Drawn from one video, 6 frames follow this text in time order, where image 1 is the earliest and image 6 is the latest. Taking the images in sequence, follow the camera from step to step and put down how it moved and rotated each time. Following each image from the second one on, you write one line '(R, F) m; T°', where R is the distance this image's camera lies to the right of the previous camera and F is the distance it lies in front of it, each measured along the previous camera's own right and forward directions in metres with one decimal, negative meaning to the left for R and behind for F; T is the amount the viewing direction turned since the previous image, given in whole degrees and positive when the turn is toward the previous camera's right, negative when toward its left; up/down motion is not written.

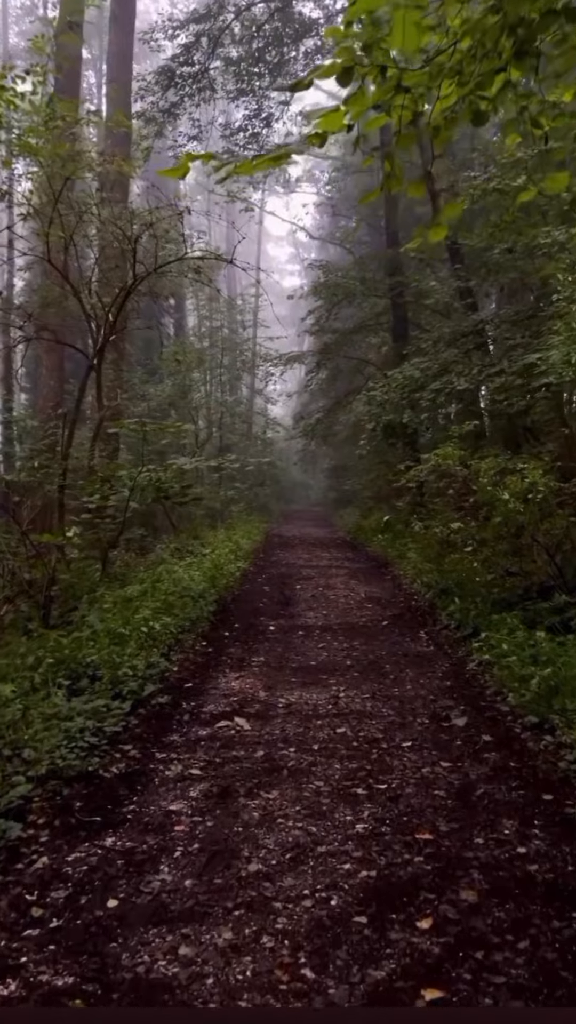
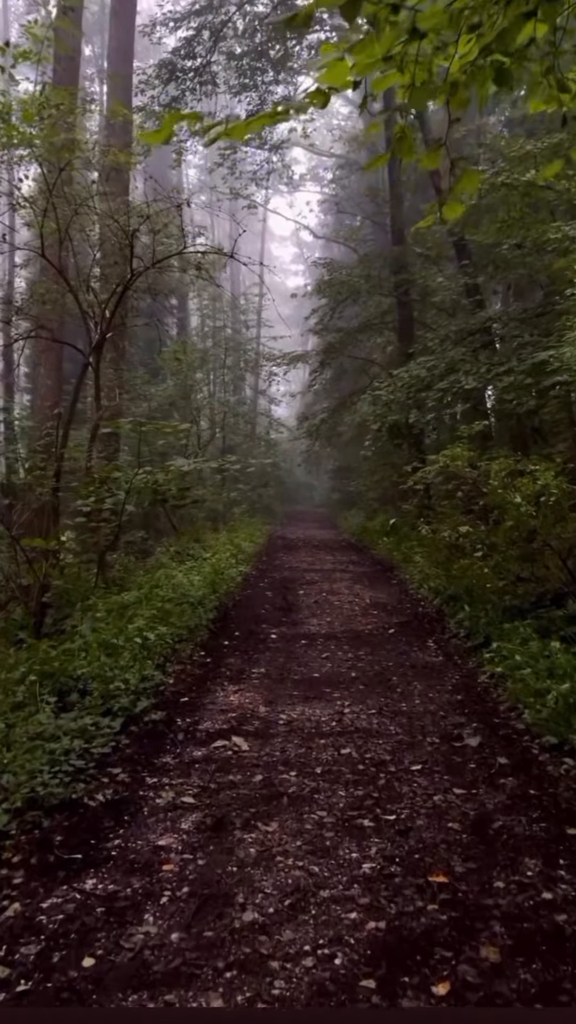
(0.0, +0.3) m; 0°
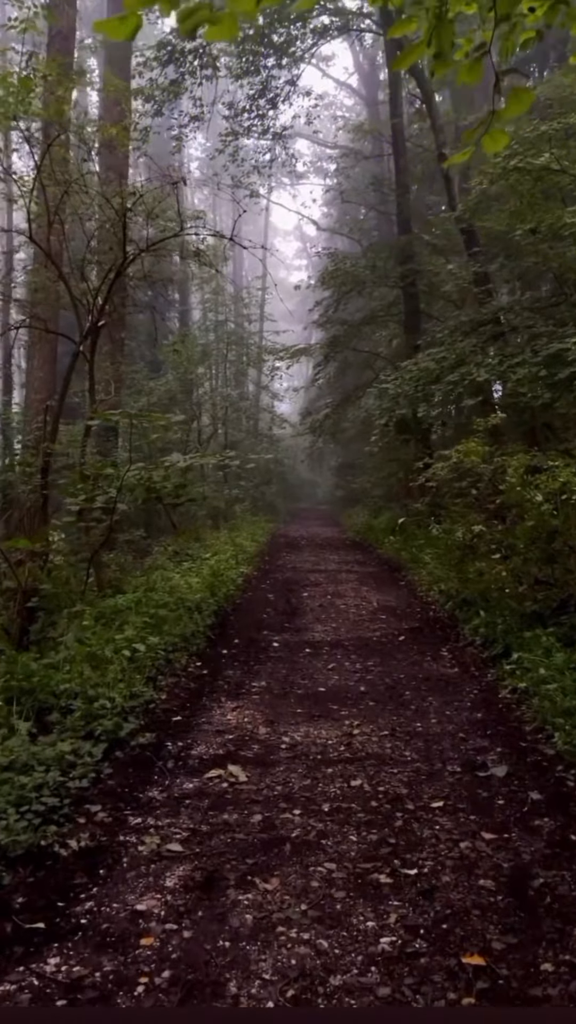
(0.0, +0.4) m; 0°
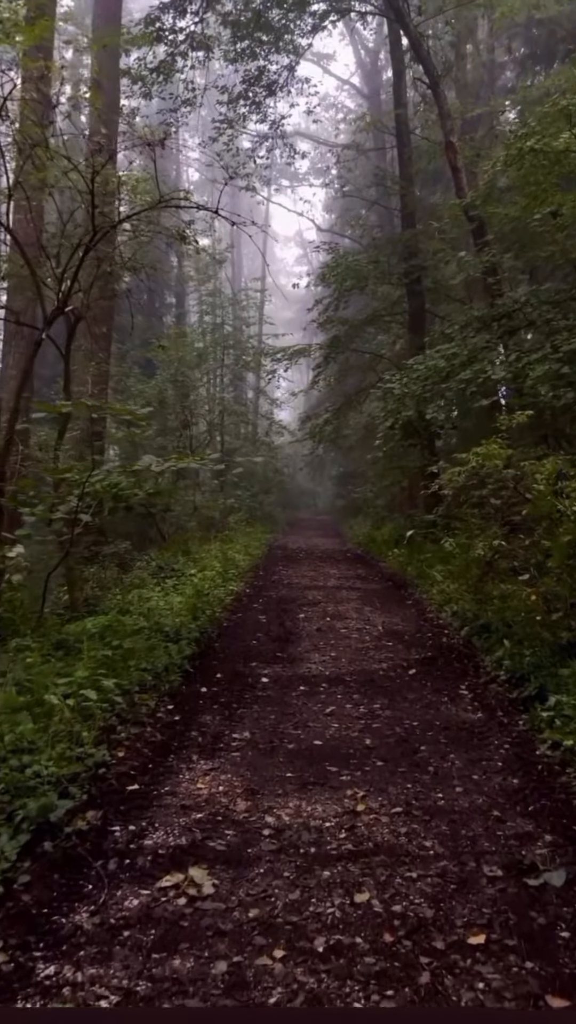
(+0.1, +0.9) m; 0°
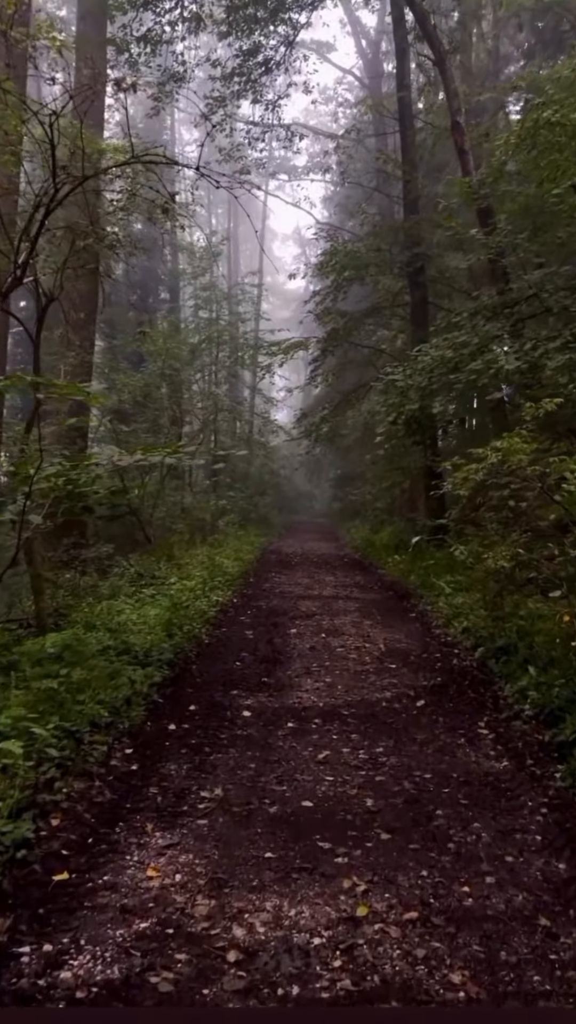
(0.0, +0.8) m; 0°
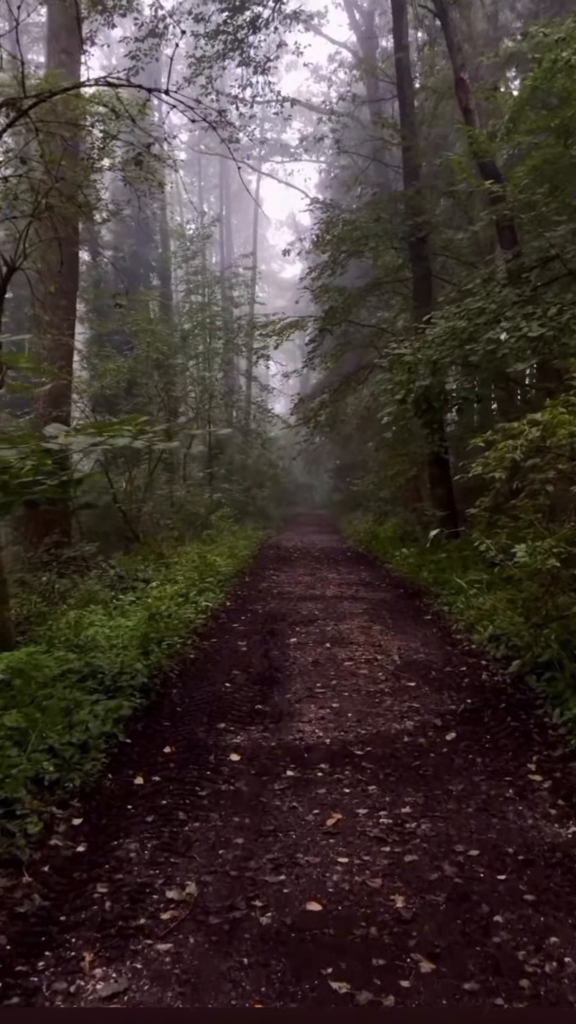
(0.0, +0.9) m; 0°
